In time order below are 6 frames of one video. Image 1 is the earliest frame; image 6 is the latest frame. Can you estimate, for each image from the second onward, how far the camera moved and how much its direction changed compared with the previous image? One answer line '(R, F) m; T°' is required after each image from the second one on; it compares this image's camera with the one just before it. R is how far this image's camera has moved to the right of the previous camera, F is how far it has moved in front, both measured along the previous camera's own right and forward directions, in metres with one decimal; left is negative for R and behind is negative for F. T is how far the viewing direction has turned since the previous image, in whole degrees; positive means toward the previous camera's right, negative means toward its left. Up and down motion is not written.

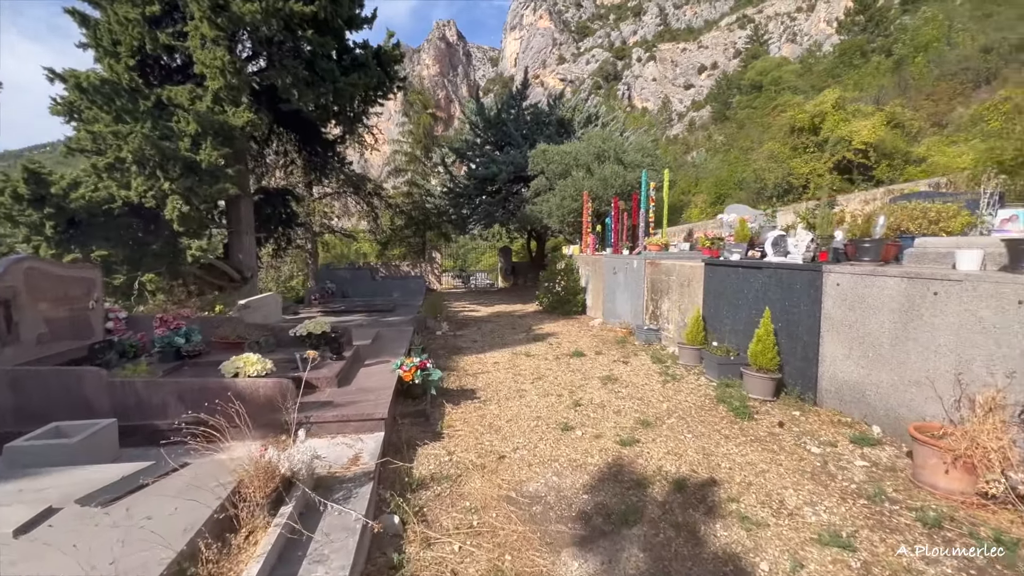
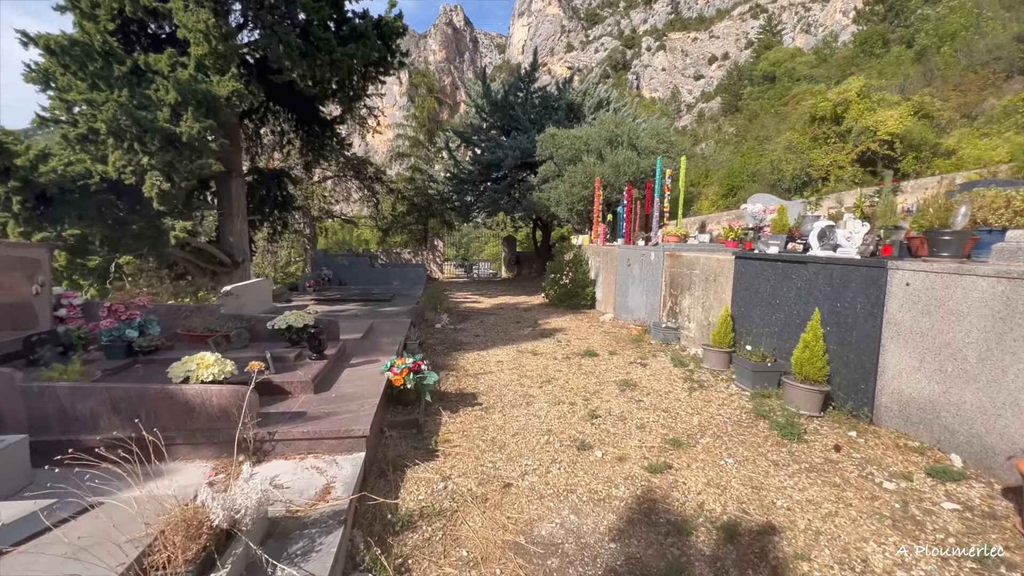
(-0.1, +0.6) m; 0°
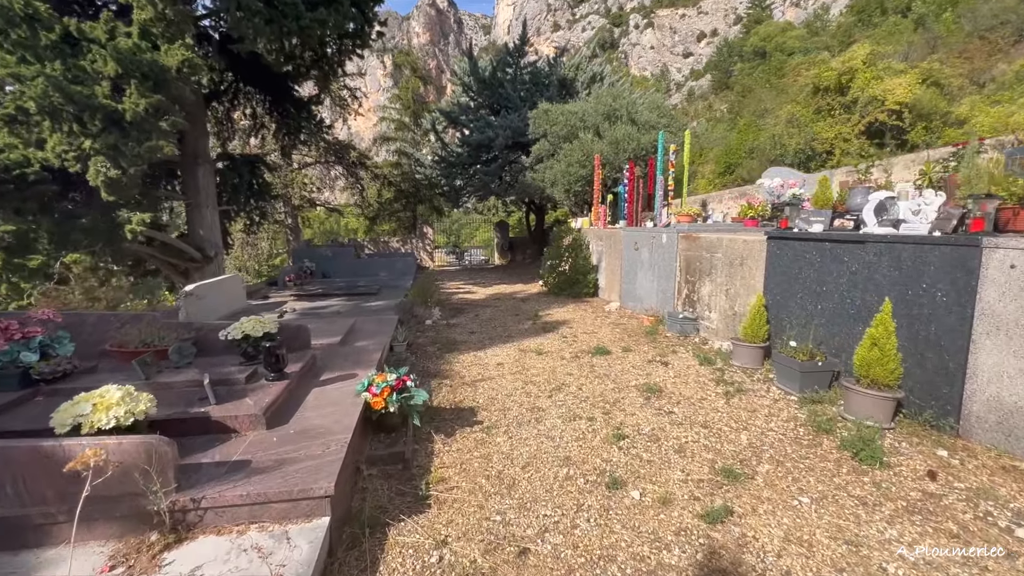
(-0.1, +0.7) m; +1°
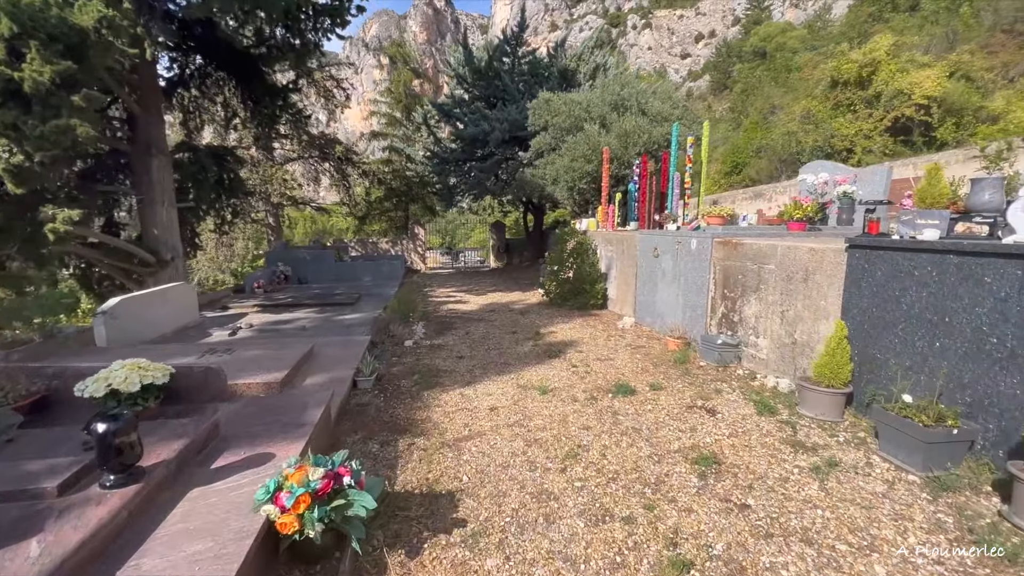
(0.0, +1.2) m; +1°
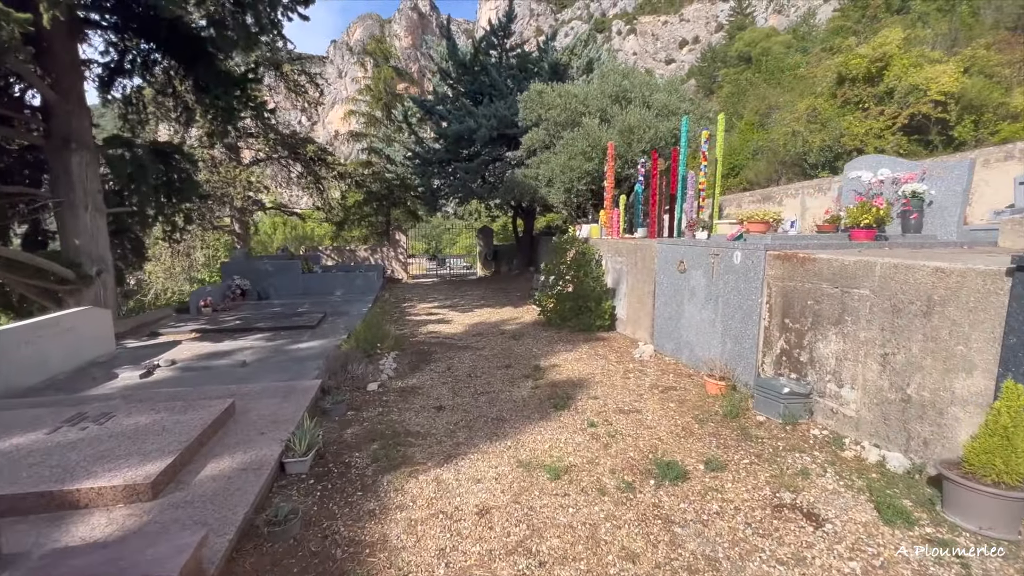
(-0.1, +1.3) m; +2°
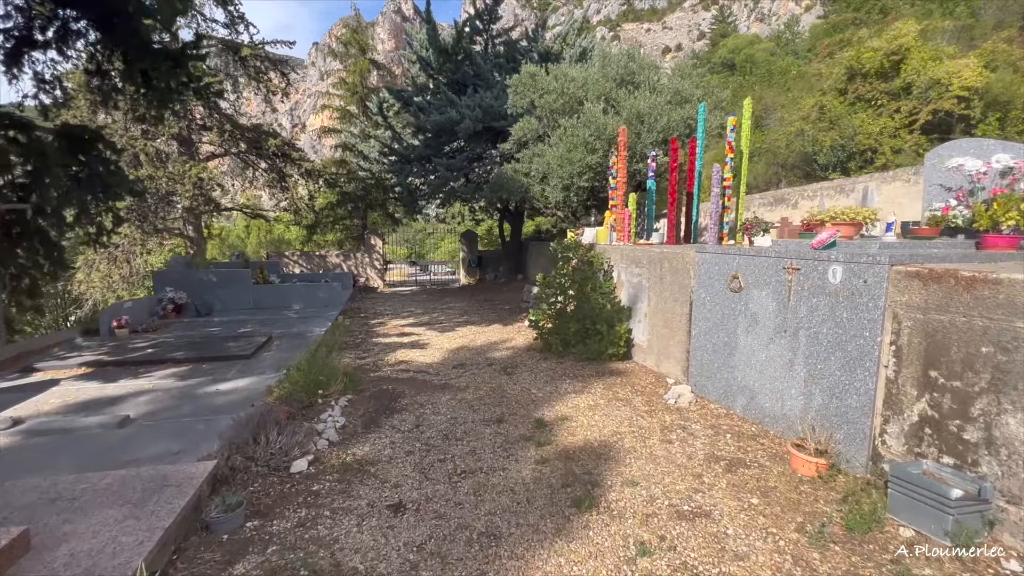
(-0.1, +1.4) m; +2°
